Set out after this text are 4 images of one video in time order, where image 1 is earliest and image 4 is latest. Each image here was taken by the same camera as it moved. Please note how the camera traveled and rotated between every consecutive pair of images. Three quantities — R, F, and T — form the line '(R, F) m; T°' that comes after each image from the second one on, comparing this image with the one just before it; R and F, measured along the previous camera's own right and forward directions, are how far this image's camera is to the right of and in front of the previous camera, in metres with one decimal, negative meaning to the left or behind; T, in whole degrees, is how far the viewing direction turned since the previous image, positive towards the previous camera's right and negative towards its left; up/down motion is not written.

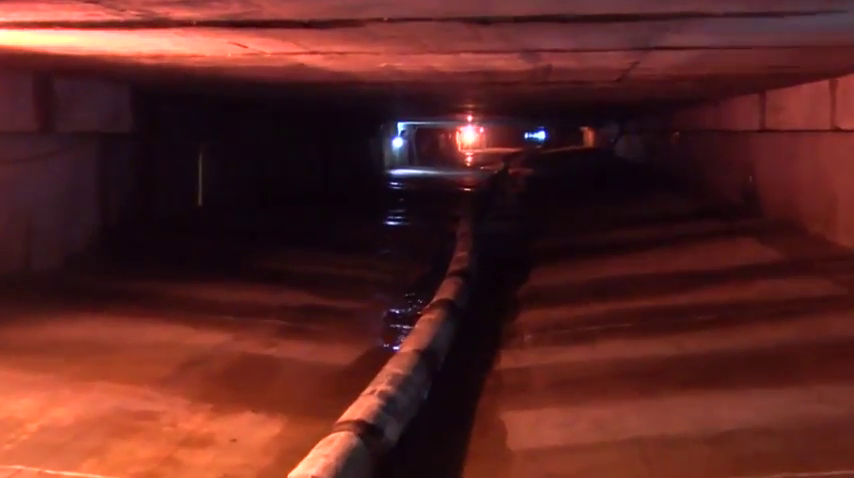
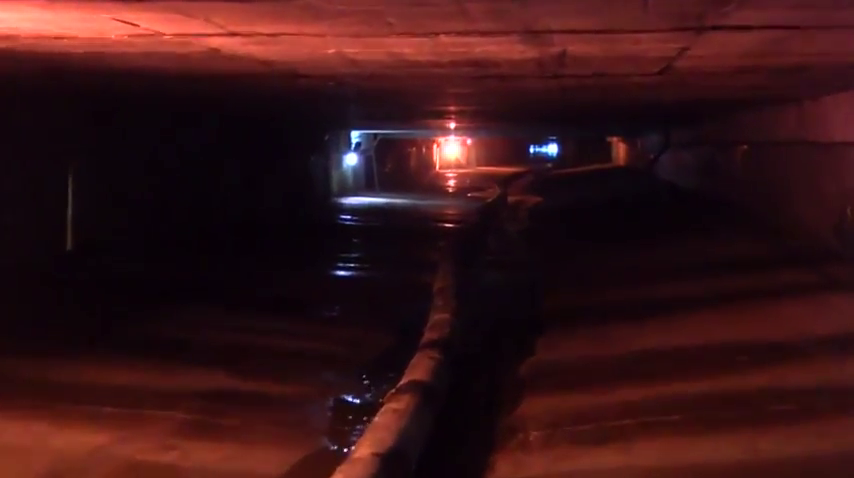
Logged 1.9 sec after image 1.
(+0.2, +2.7) m; 0°
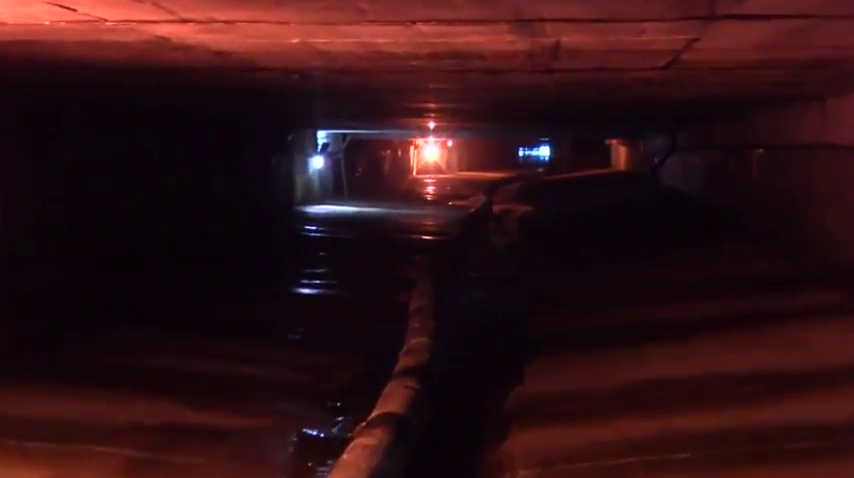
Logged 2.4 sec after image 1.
(+0.1, +0.7) m; 0°
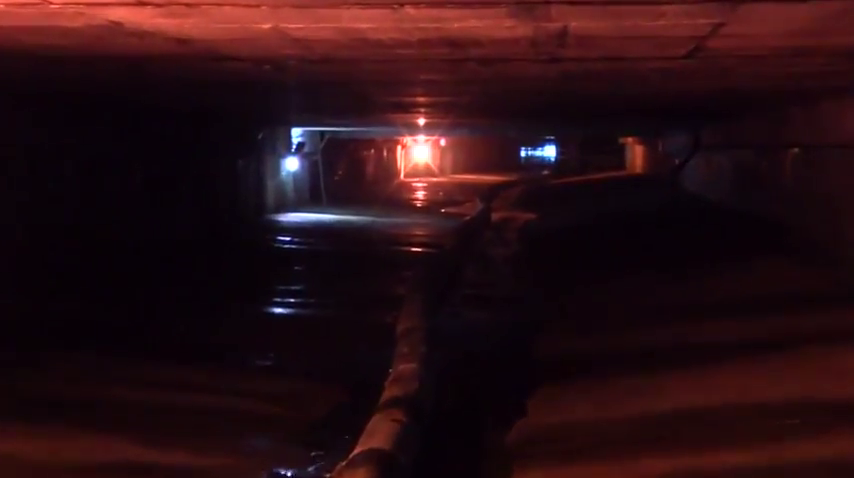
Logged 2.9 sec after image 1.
(+0.1, +0.7) m; 0°
